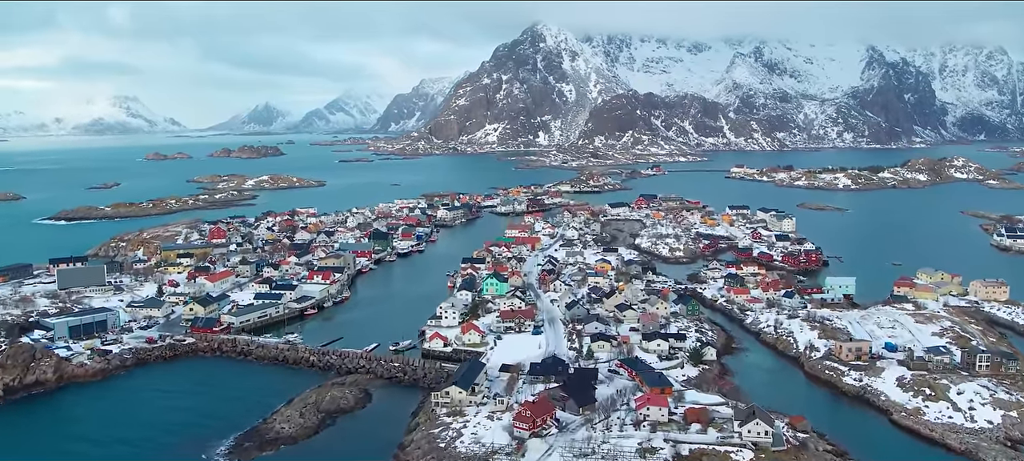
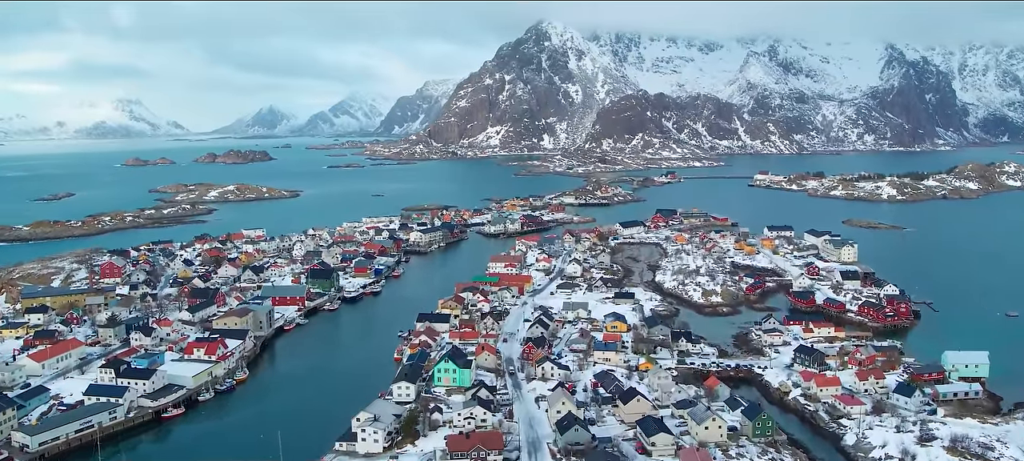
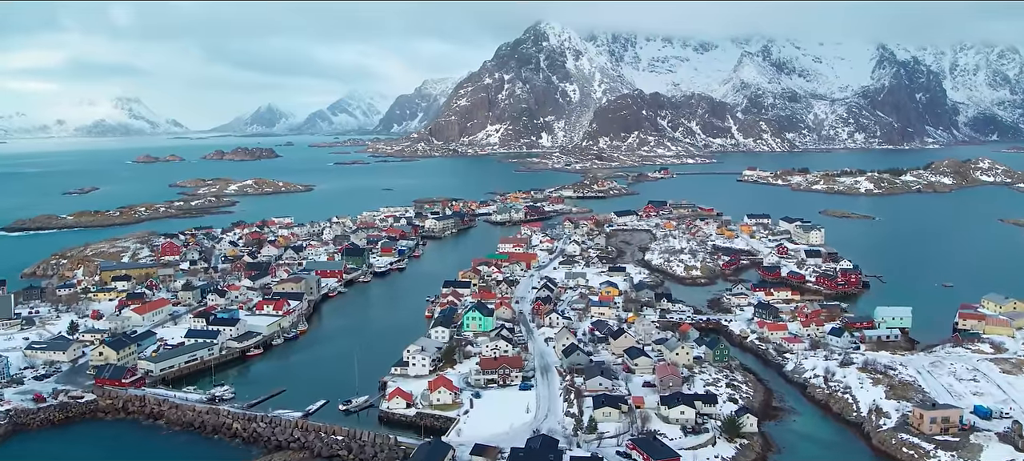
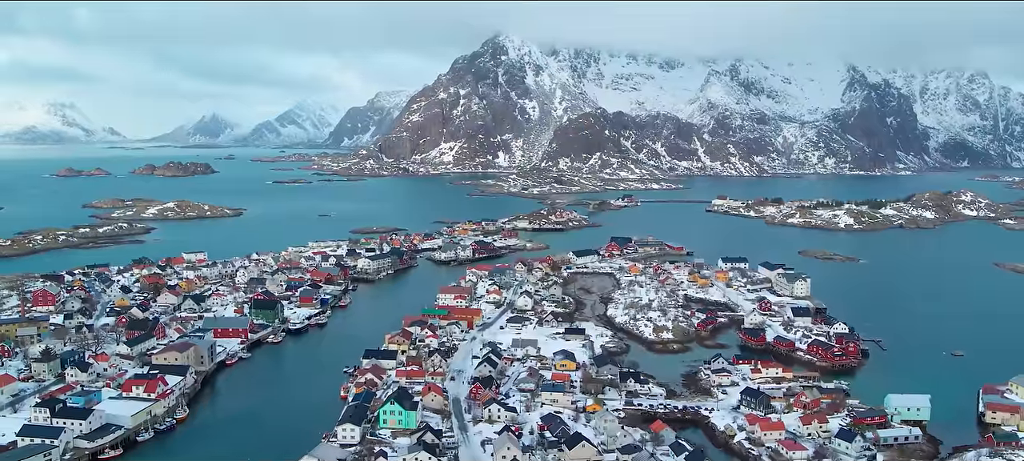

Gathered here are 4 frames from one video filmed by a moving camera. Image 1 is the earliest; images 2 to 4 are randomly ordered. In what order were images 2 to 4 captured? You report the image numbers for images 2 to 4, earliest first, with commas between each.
3, 2, 4
